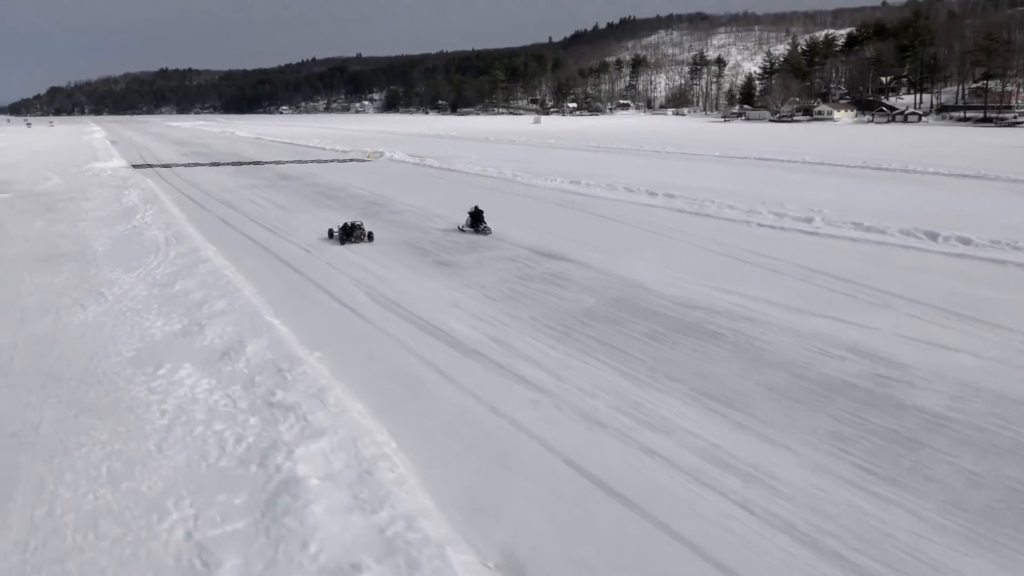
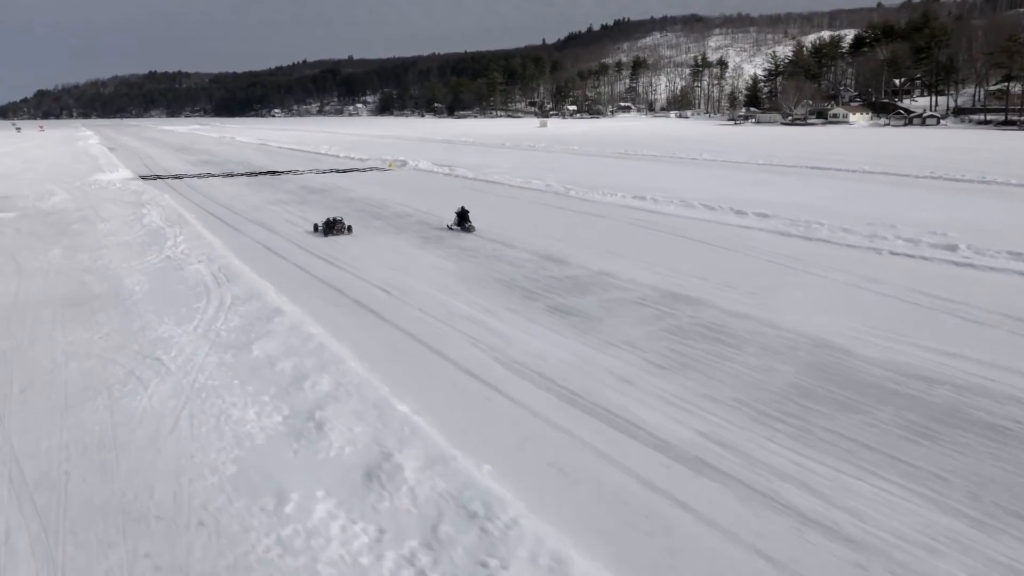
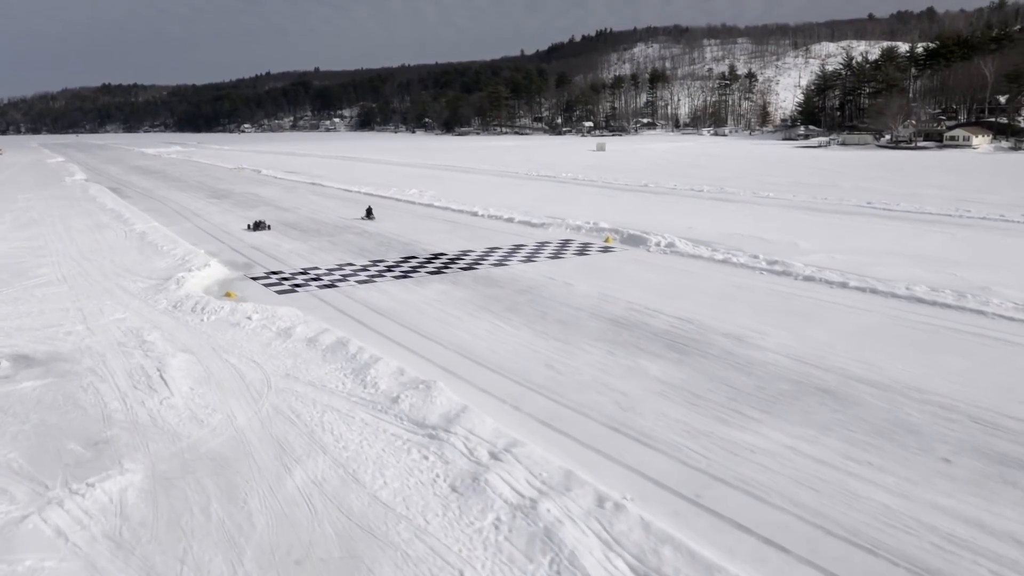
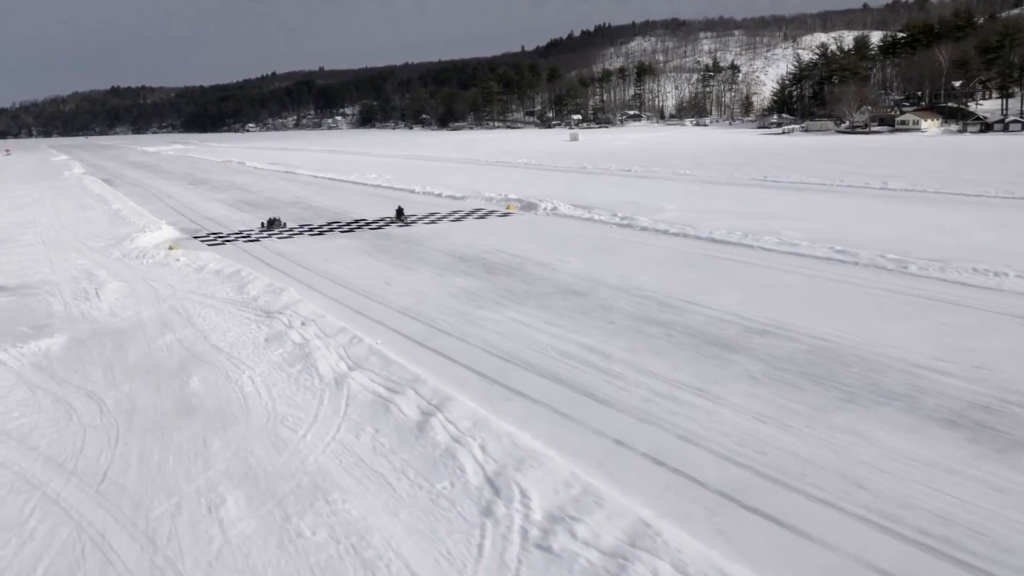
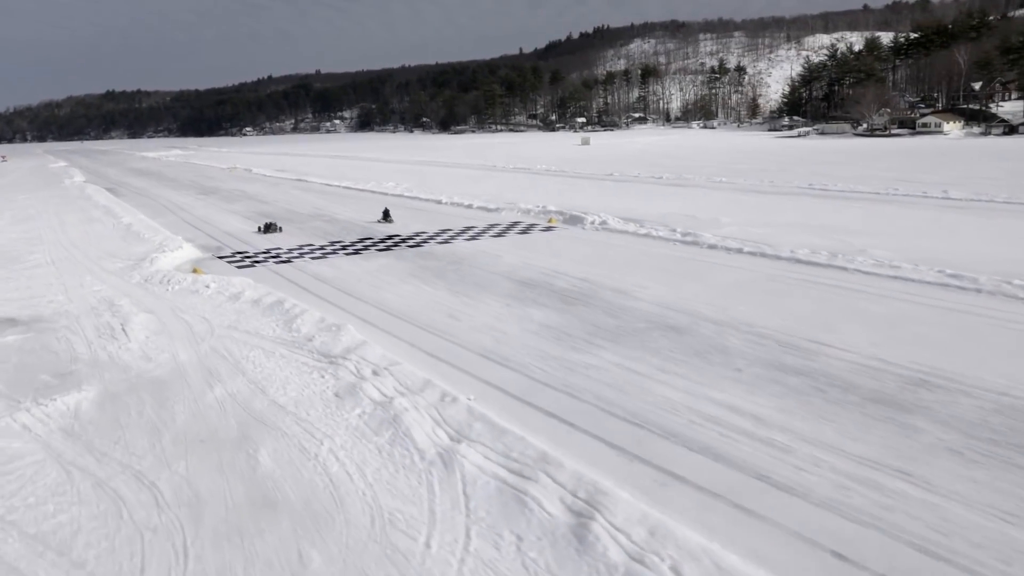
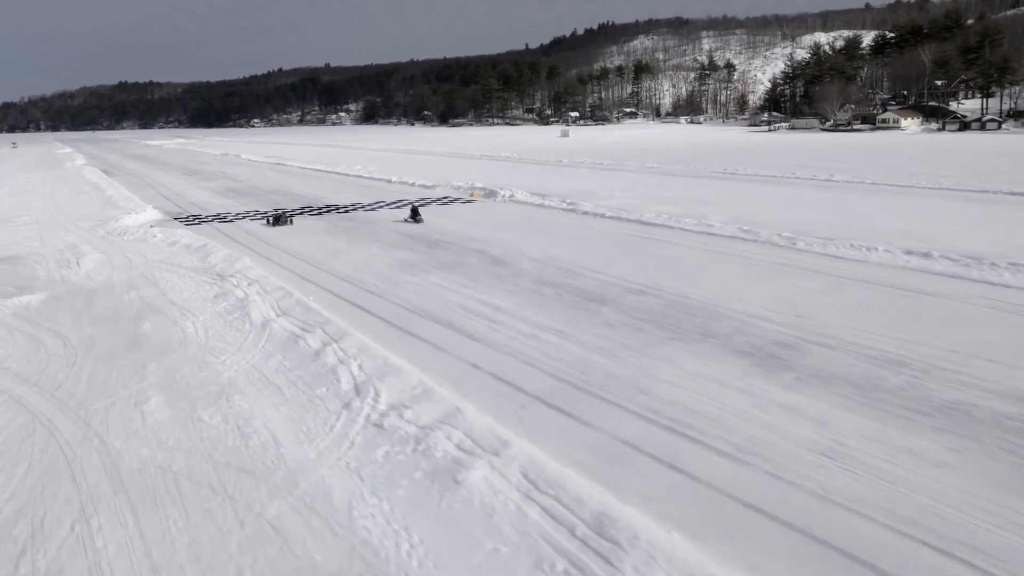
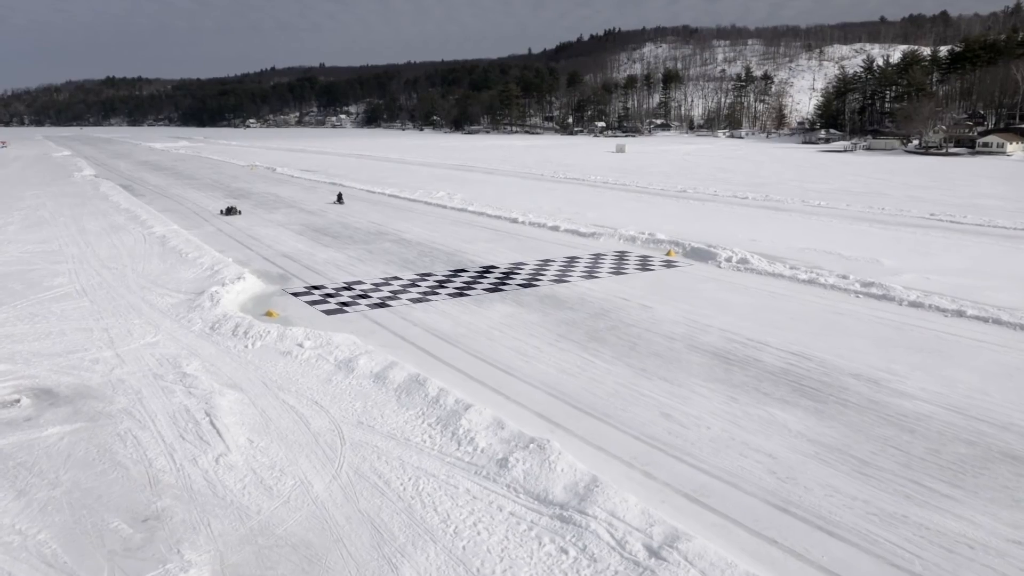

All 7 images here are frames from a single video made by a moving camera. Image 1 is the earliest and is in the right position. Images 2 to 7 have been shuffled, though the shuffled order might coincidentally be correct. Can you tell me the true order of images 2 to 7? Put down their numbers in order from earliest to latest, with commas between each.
2, 6, 4, 5, 3, 7
